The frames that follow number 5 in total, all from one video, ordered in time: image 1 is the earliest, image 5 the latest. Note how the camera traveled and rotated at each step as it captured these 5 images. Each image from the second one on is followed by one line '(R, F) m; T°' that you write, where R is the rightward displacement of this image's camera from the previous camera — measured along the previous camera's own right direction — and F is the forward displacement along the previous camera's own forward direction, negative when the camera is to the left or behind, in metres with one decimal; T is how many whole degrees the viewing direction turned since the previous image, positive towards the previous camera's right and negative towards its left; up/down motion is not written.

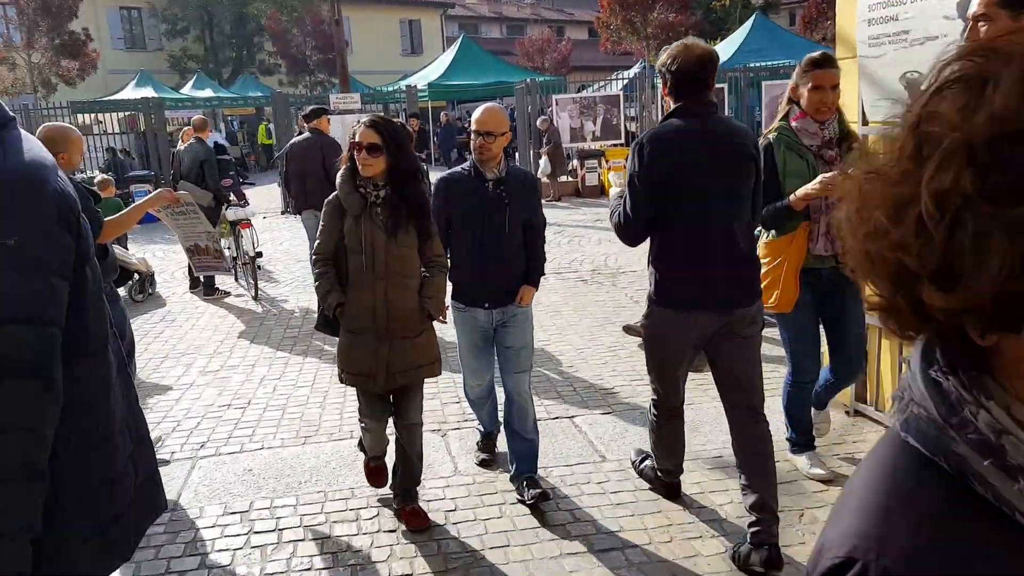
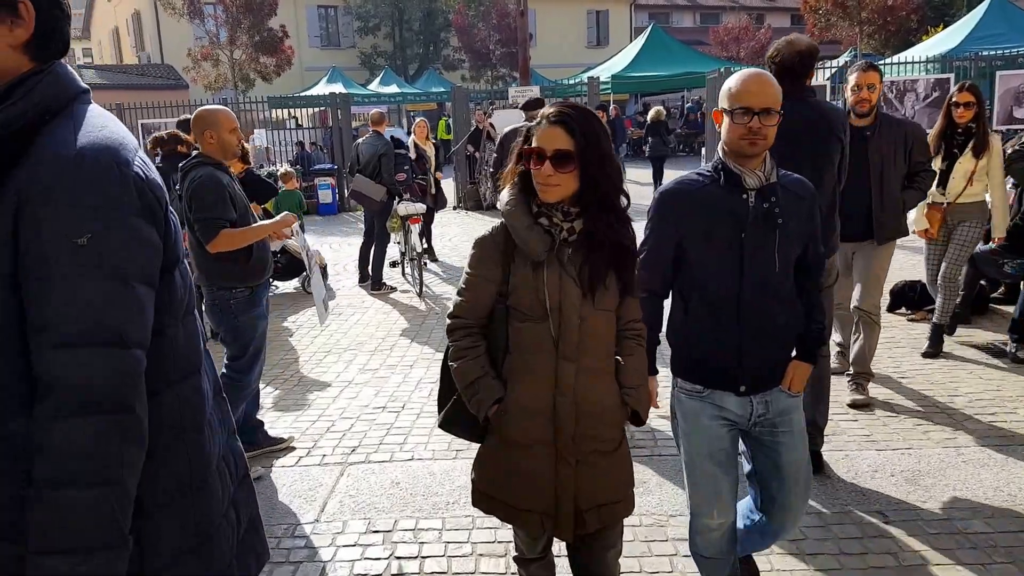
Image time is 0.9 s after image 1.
(0.0, +0.5) m; -12°
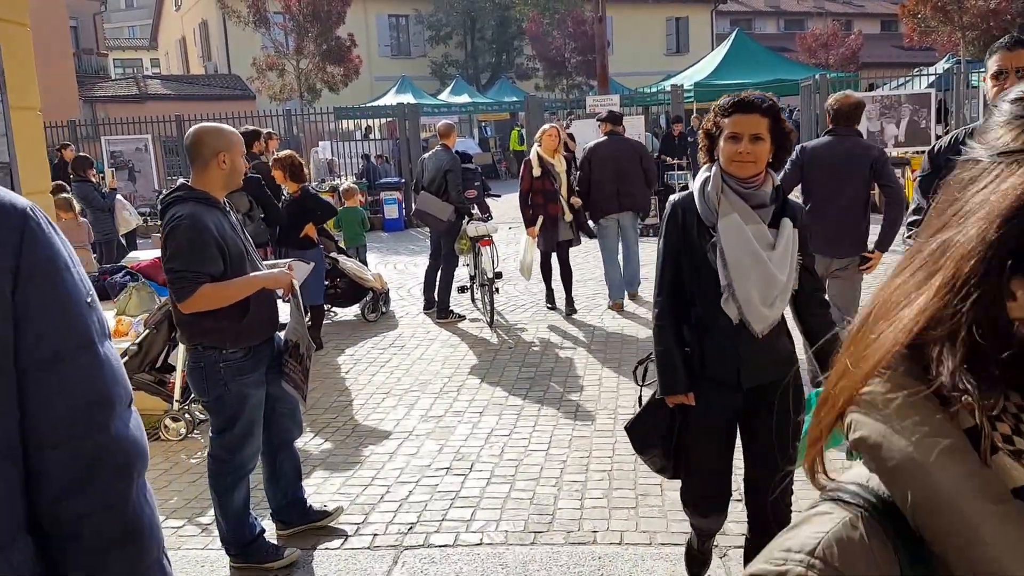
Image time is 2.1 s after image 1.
(-0.1, +0.8) m; -5°
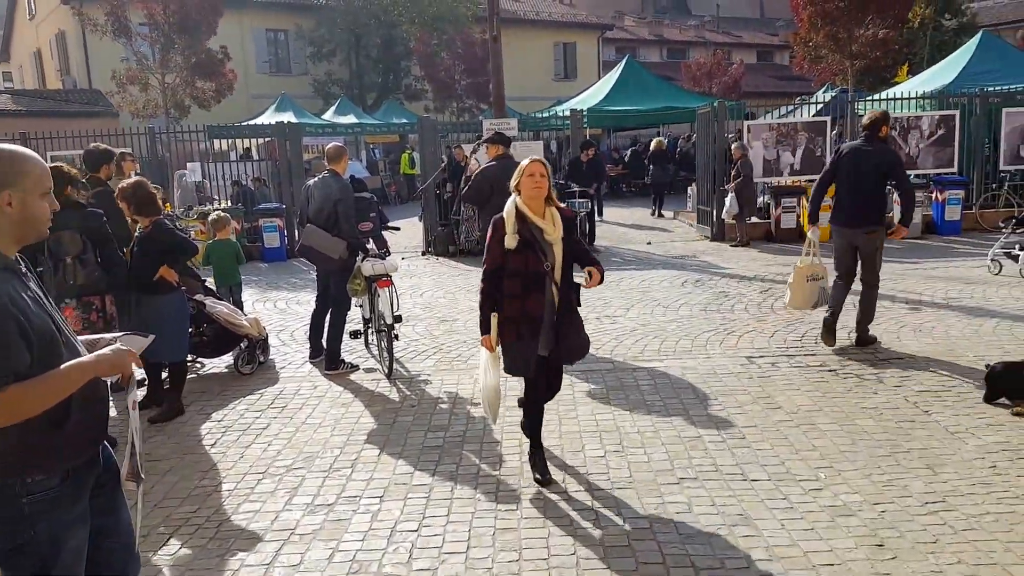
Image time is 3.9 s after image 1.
(-0.1, +0.8) m; +8°
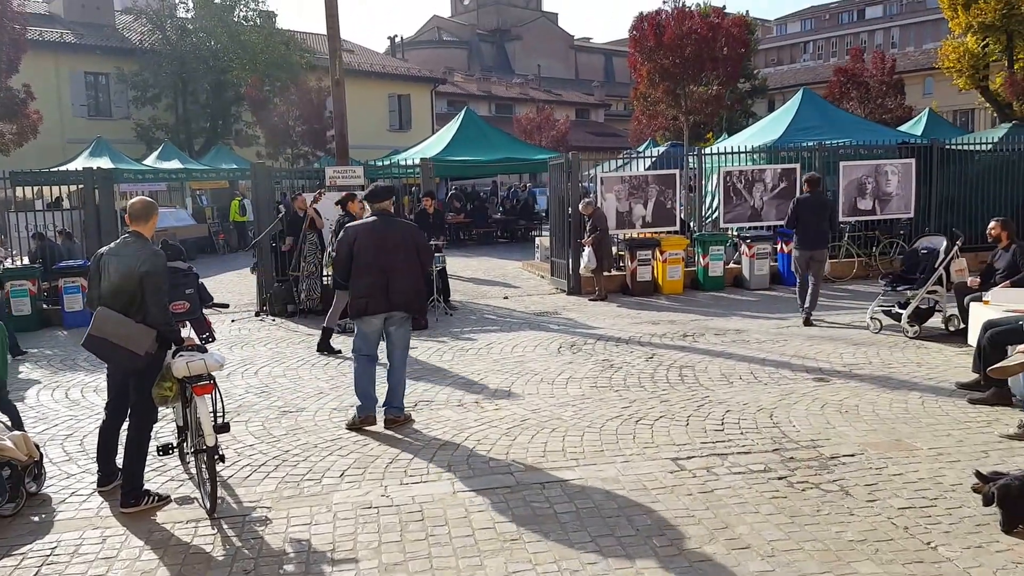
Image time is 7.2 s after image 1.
(-0.2, +1.5) m; +11°
